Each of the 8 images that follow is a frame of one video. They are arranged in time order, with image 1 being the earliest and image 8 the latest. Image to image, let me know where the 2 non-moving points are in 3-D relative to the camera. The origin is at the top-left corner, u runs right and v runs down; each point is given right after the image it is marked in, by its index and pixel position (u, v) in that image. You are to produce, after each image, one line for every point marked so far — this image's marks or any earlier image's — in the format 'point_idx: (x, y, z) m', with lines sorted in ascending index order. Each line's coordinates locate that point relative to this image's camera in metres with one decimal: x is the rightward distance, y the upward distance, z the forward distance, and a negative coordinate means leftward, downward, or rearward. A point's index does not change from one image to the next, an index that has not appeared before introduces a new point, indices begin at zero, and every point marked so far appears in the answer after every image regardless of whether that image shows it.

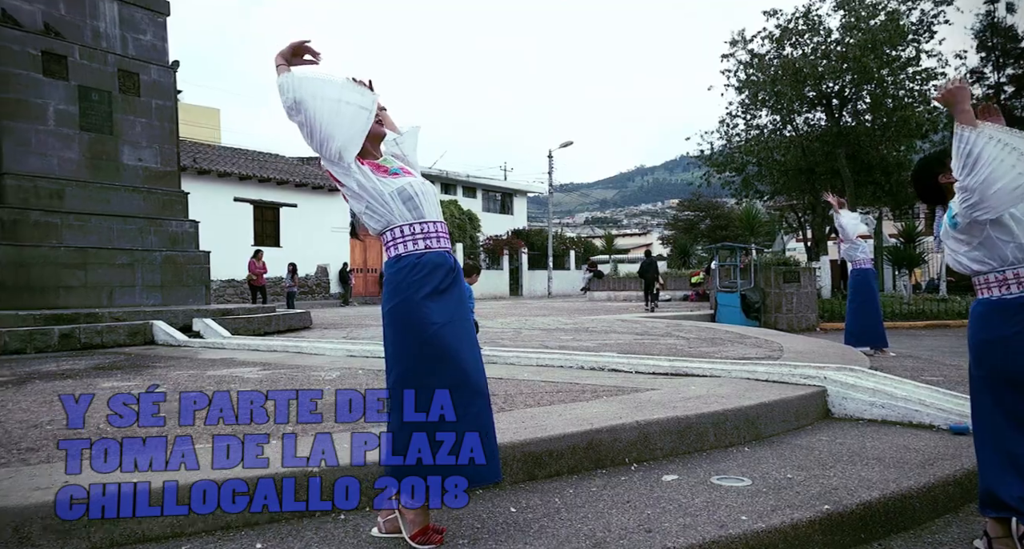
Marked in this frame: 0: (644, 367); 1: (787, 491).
0: (+0.9, -0.7, +4.8) m
1: (+1.1, -0.8, +2.6) m
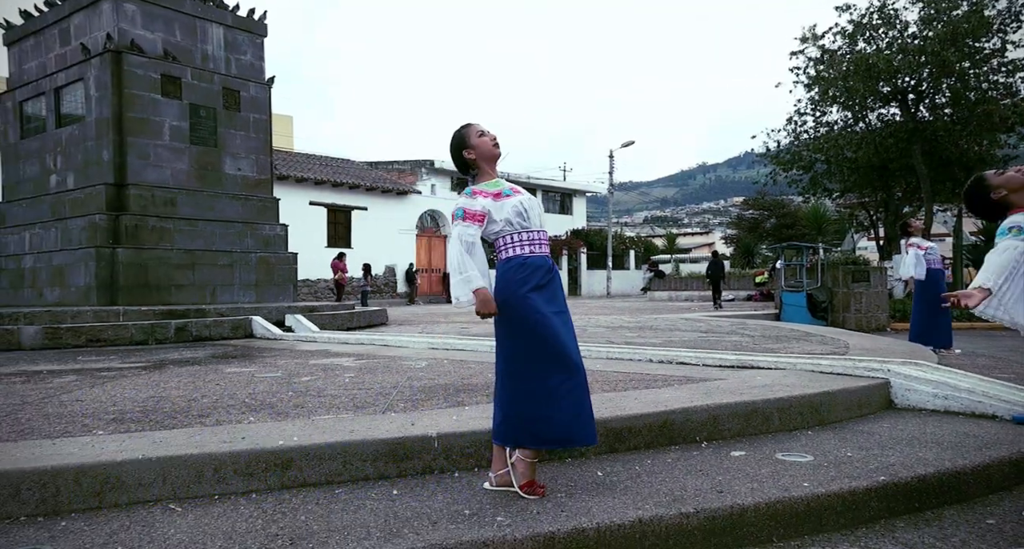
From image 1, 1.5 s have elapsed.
0: (+1.5, -0.6, +5.1) m
1: (+1.4, -0.8, +2.9) m
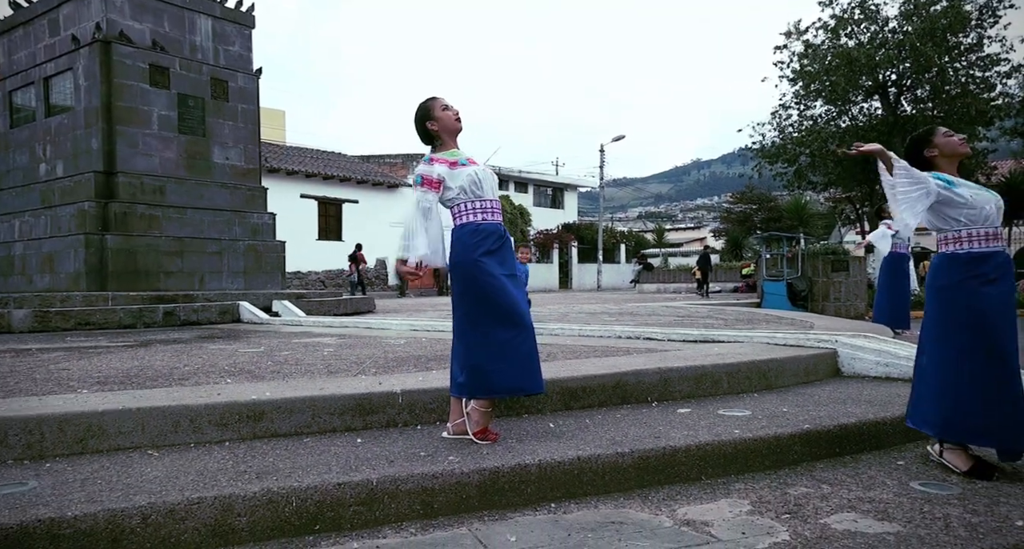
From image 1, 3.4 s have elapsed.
0: (+1.3, -0.5, +5.3) m
1: (+1.2, -0.7, +3.2) m
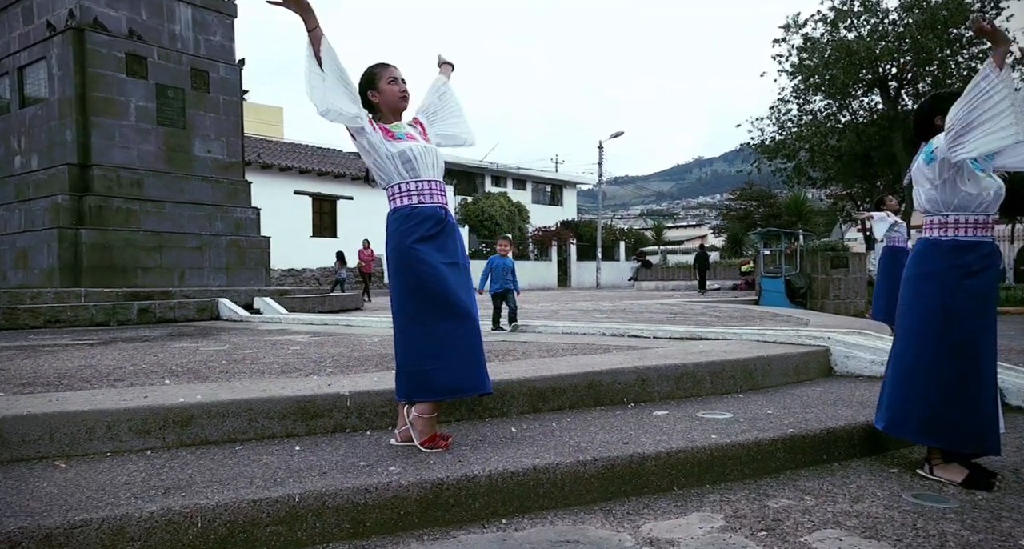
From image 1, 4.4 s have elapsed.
0: (+1.1, -0.4, +5.1) m
1: (+1.1, -0.6, +2.9) m
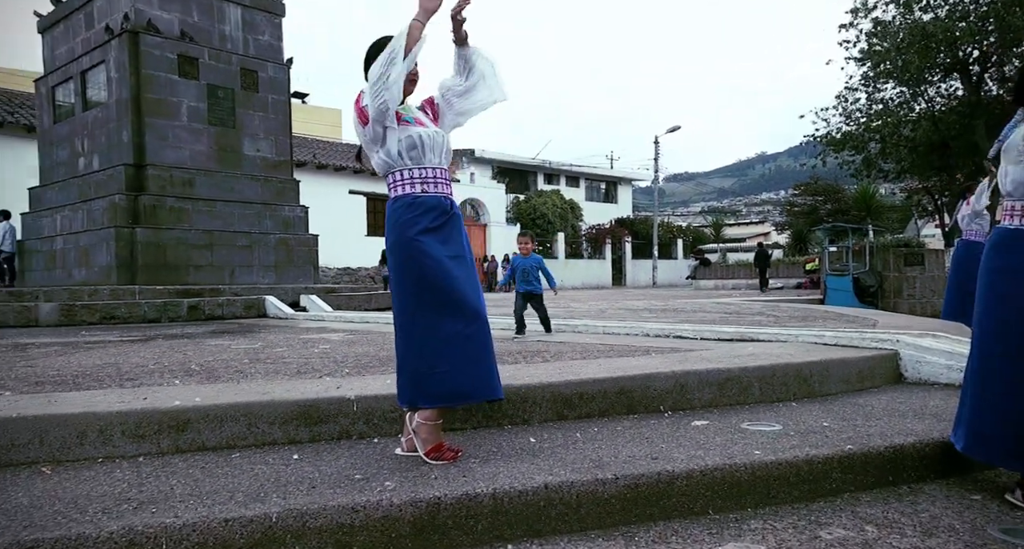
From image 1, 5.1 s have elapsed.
0: (+1.4, -0.4, +4.7) m
1: (+1.1, -0.6, +2.6) m
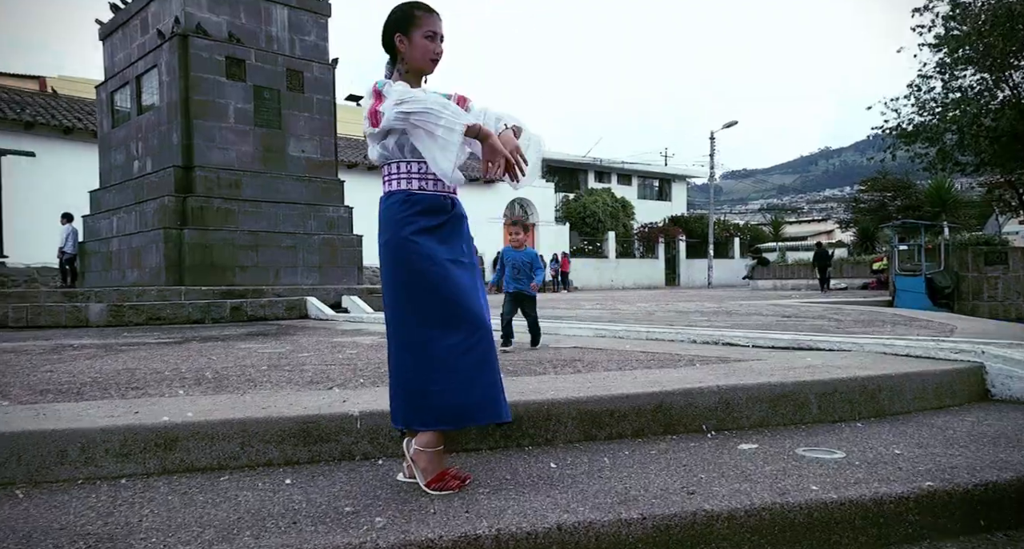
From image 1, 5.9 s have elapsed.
0: (+1.6, -0.4, +4.3) m
1: (+1.2, -0.6, +2.2) m
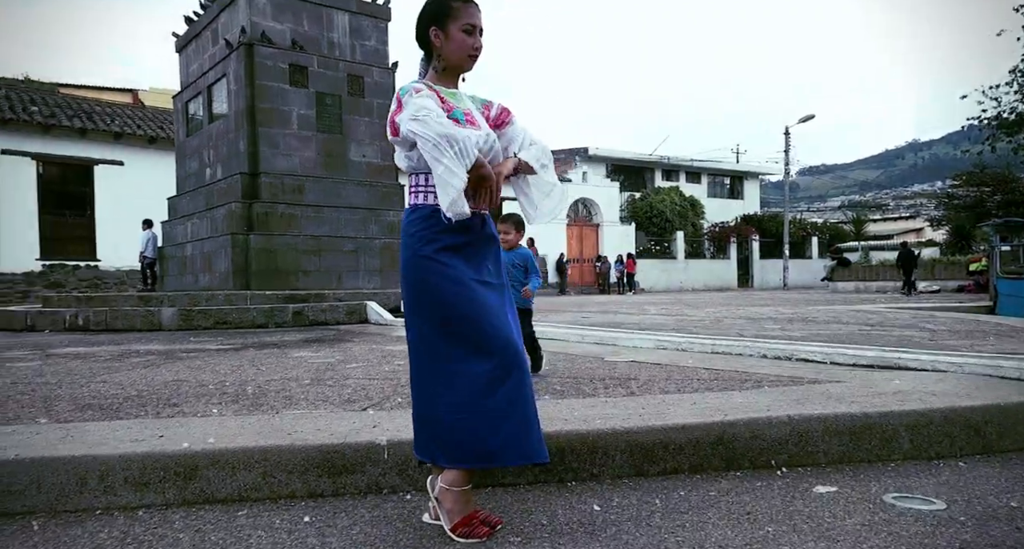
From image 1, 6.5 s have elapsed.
0: (+1.9, -0.5, +3.9) m
1: (+1.3, -0.7, +1.8) m
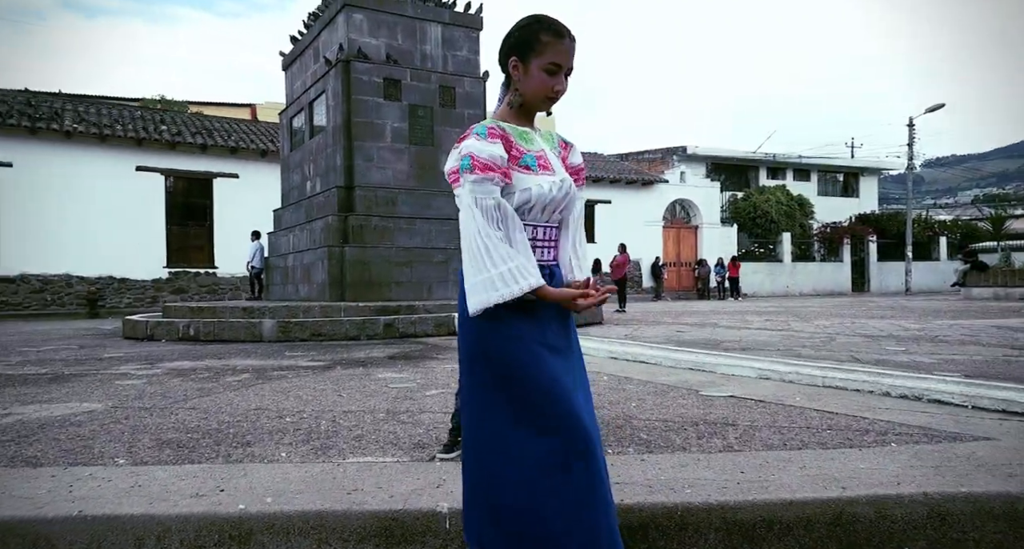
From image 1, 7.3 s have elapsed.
0: (+2.4, -0.6, +3.4) m
1: (+1.5, -0.8, +1.4) m
